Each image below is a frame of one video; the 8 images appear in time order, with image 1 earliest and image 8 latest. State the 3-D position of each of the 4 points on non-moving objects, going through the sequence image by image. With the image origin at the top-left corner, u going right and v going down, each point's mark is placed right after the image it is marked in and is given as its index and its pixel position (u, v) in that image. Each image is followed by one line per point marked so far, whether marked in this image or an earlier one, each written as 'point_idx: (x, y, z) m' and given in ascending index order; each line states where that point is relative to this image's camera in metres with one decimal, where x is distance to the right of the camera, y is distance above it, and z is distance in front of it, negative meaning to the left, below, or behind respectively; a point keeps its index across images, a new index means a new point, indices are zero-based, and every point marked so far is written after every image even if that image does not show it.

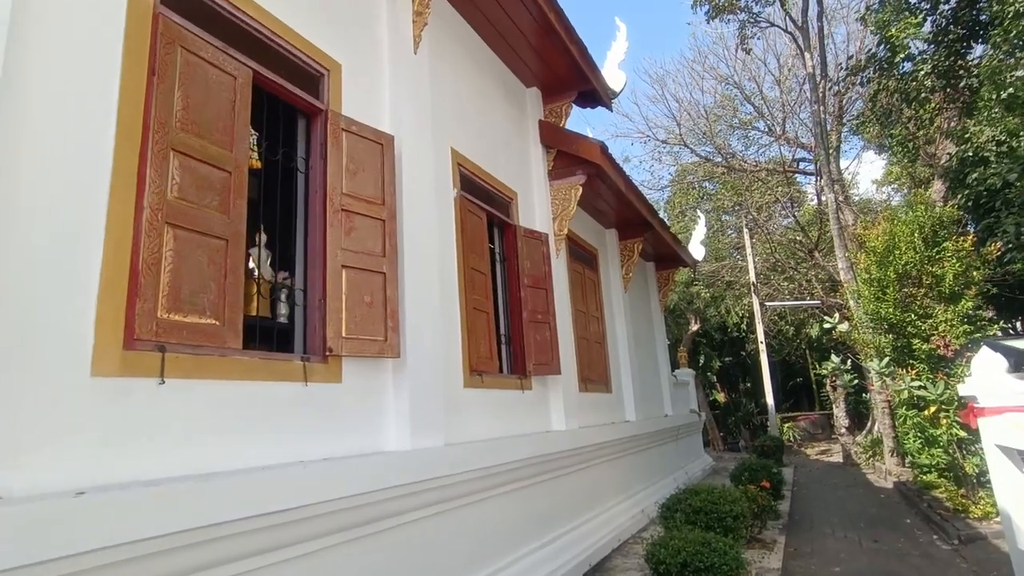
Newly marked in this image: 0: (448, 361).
0: (-0.4, -0.4, +3.8) m
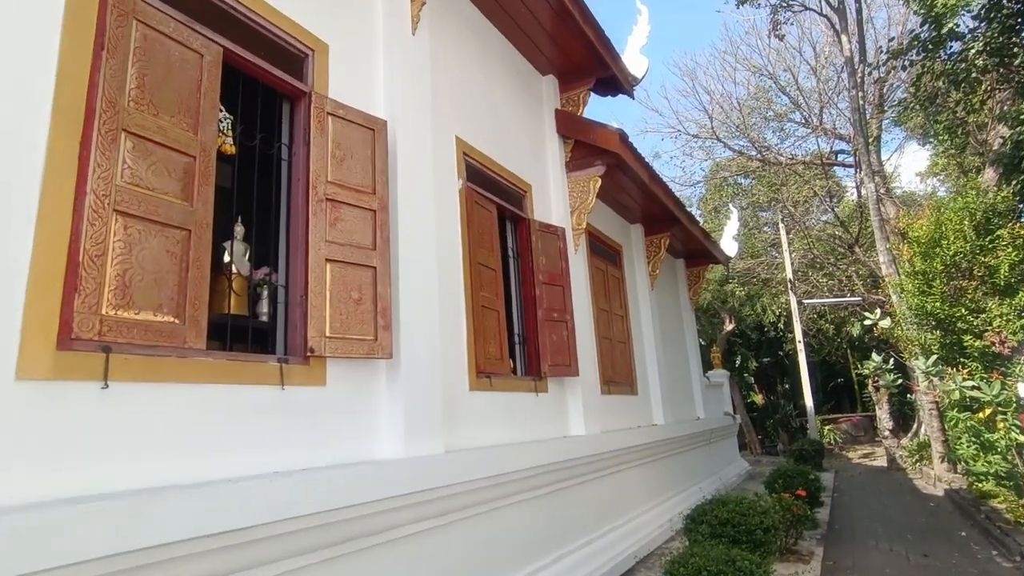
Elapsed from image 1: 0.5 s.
0: (-0.4, -0.4, +3.6) m
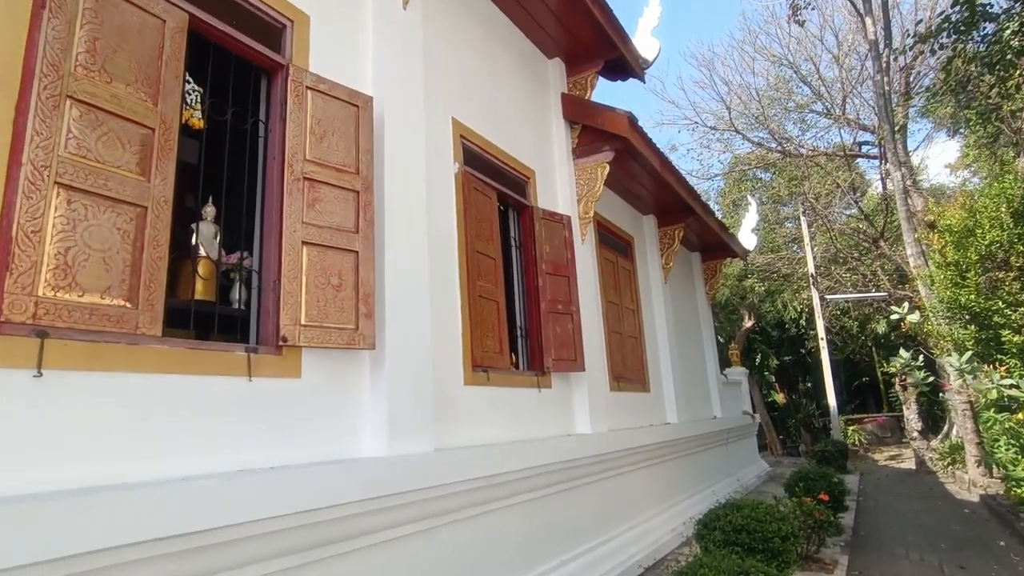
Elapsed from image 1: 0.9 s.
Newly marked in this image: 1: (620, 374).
0: (-0.4, -0.4, +3.4) m
1: (+1.0, -0.8, +5.8) m
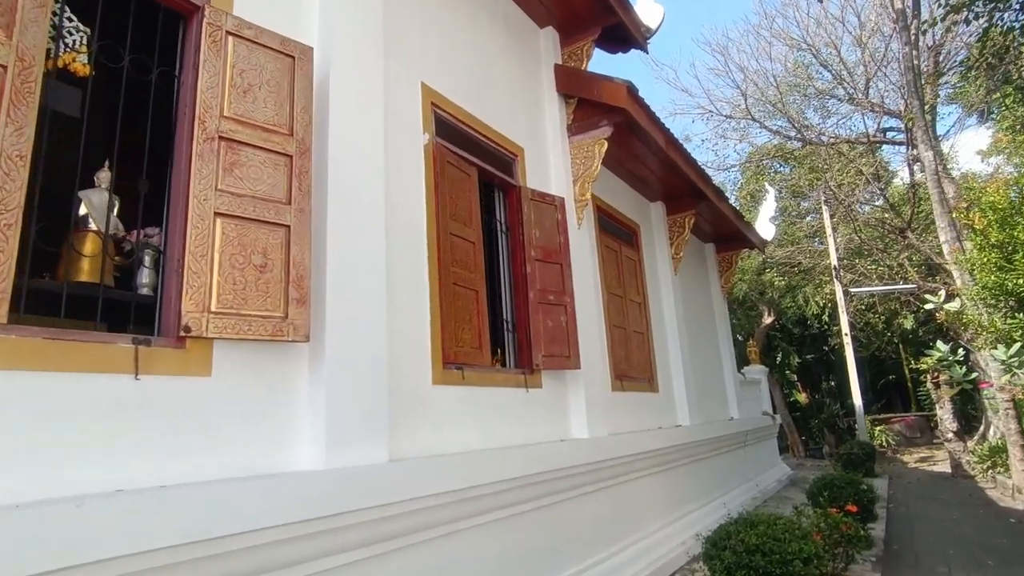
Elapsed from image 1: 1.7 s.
0: (-0.5, -0.3, +2.9) m
1: (+0.9, -0.7, +5.3) m
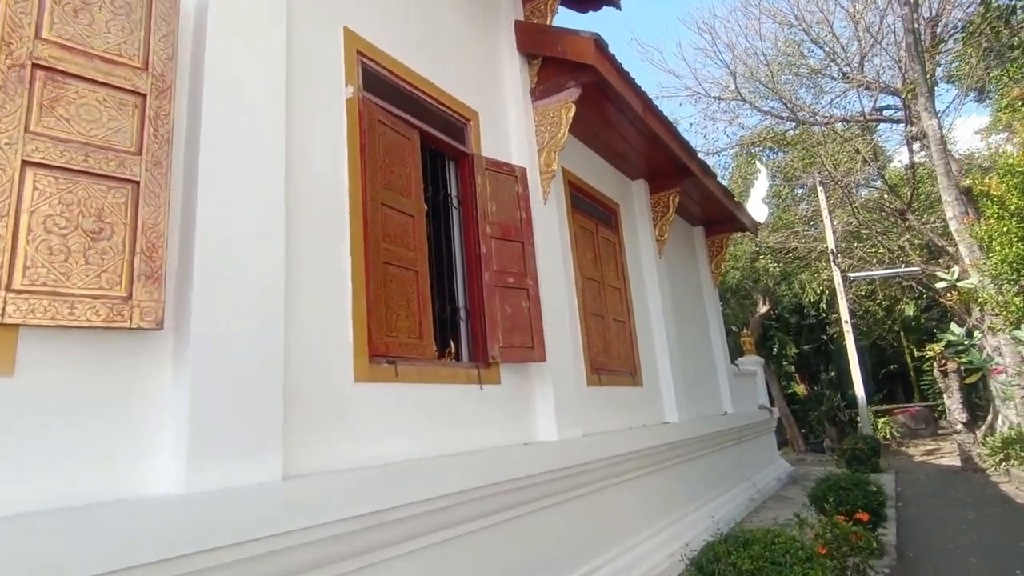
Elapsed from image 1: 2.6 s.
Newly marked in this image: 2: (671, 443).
0: (-0.8, -0.2, +2.4) m
1: (+0.7, -0.6, +4.7) m
2: (+1.4, -1.3, +5.3) m
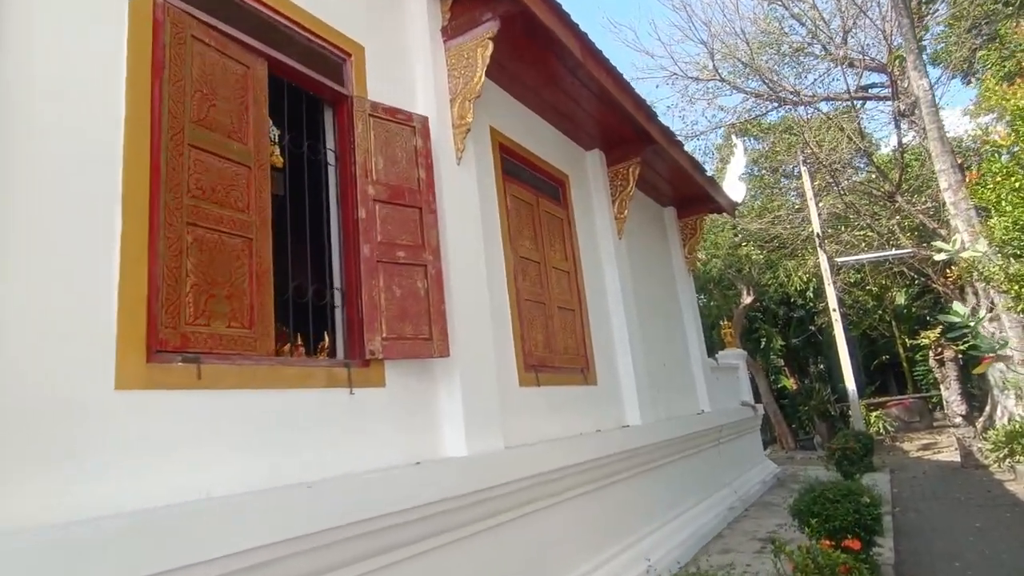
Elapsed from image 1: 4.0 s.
0: (-1.2, -0.1, +1.6) m
1: (+0.2, -0.5, +4.0) m
2: (+0.9, -1.2, +4.5) m
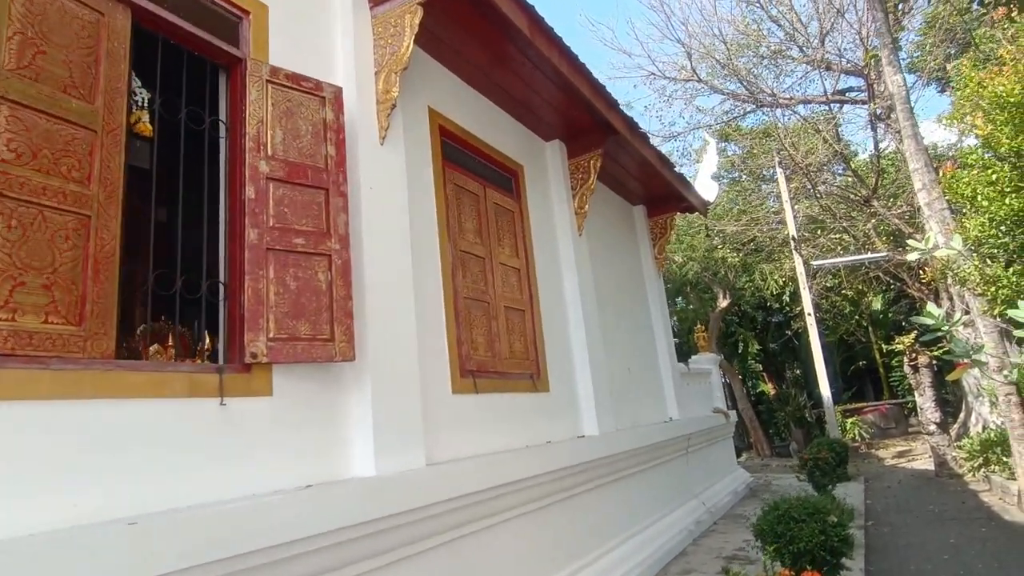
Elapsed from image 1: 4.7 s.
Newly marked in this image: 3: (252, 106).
0: (-1.5, -0.1, +1.2) m
1: (-0.2, -0.4, +3.6) m
2: (+0.5, -1.2, +4.1) m
3: (-1.0, +0.7, +2.4) m
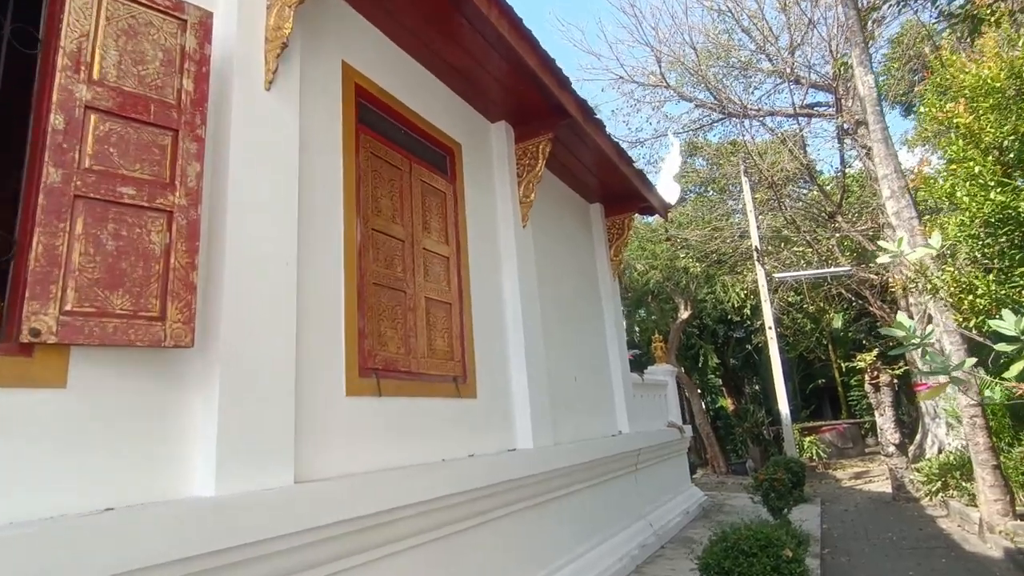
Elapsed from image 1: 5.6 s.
0: (-1.8, +0.1, +0.6) m
1: (-0.6, -0.4, +3.1) m
2: (0.0, -1.1, +3.6) m
3: (-1.3, +0.8, +1.9) m
